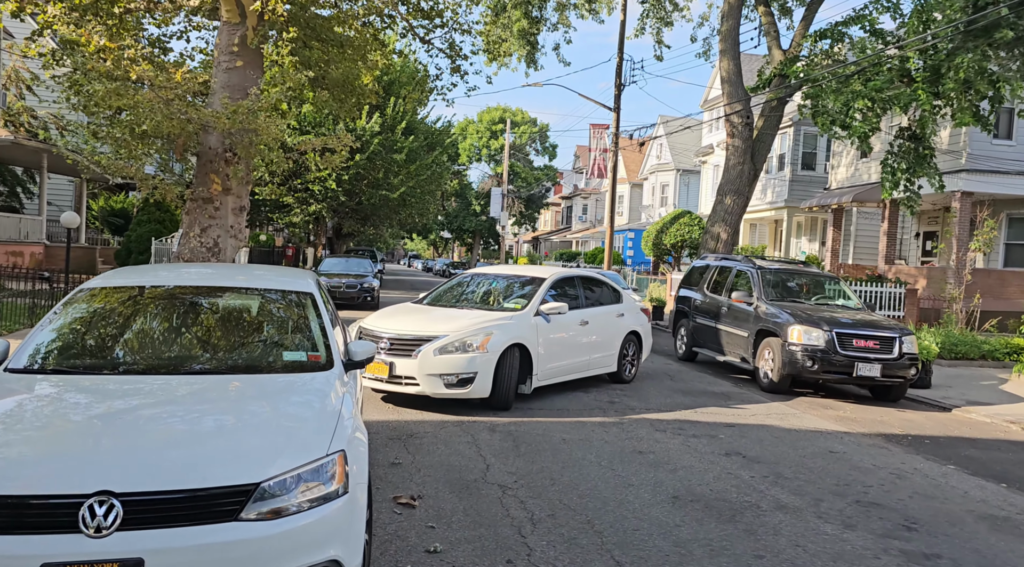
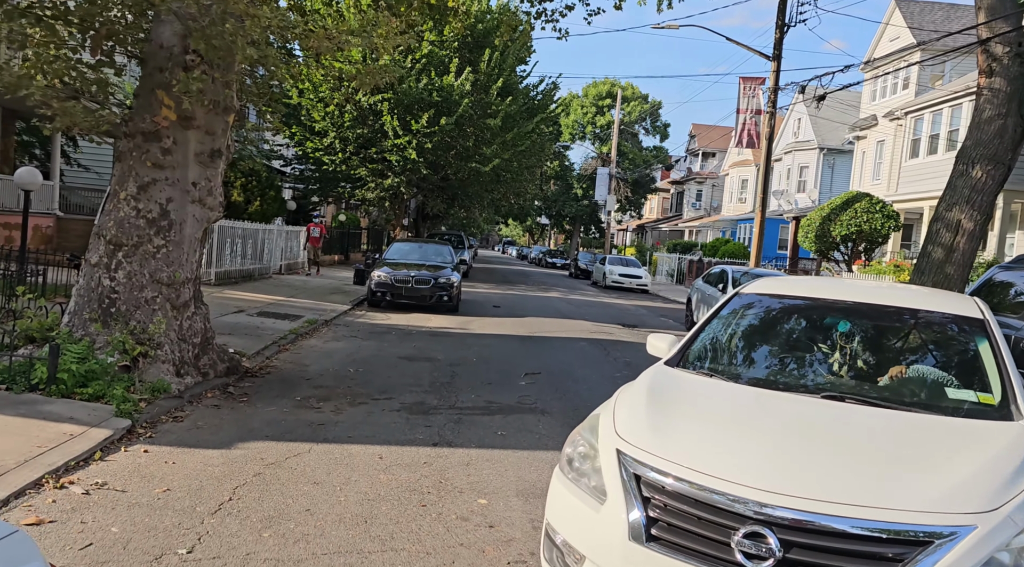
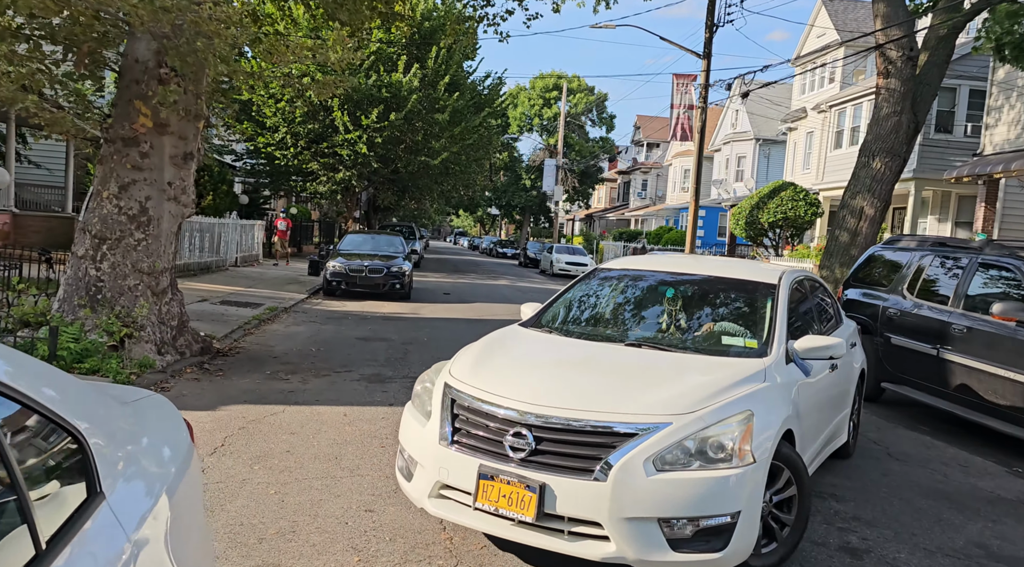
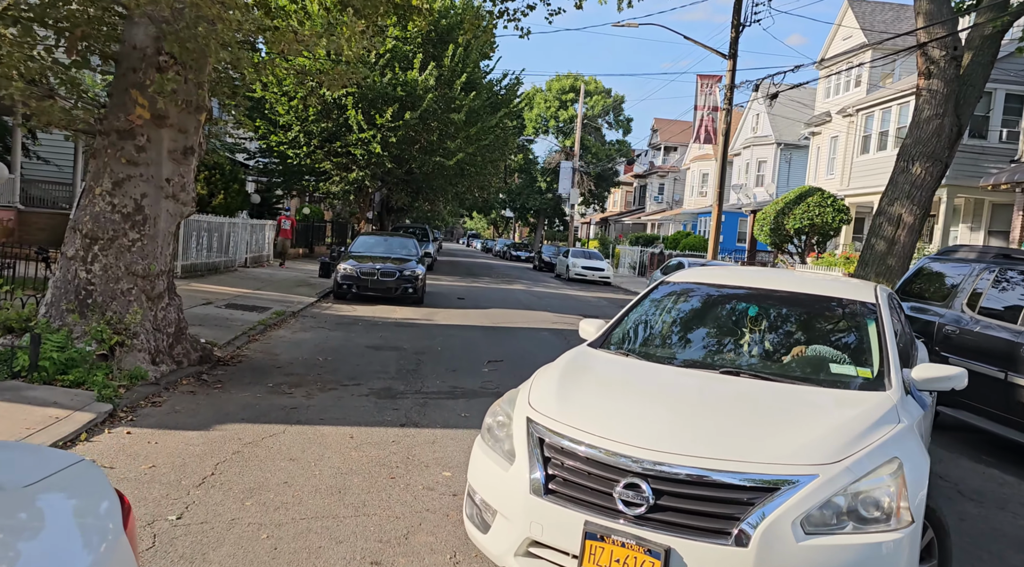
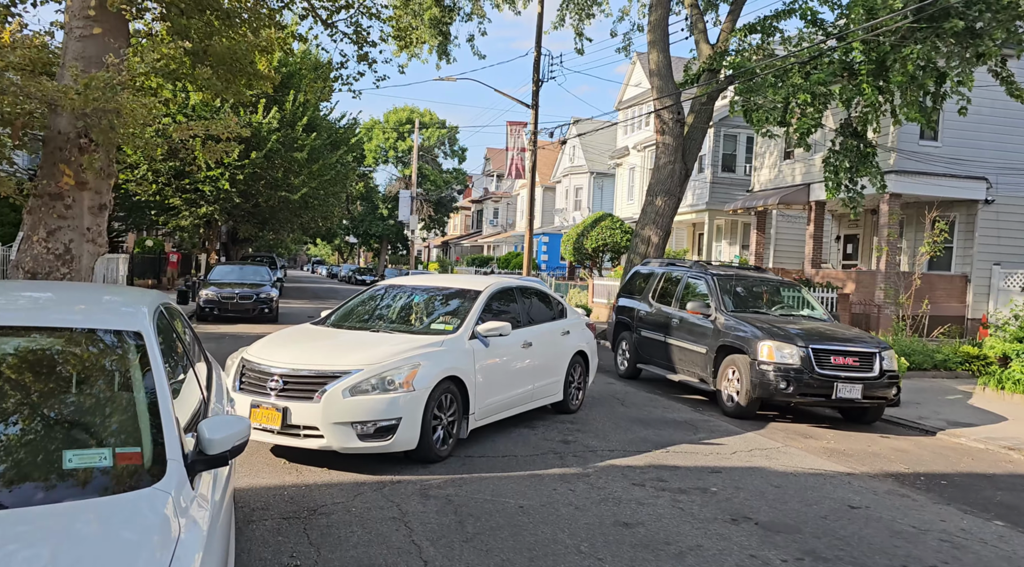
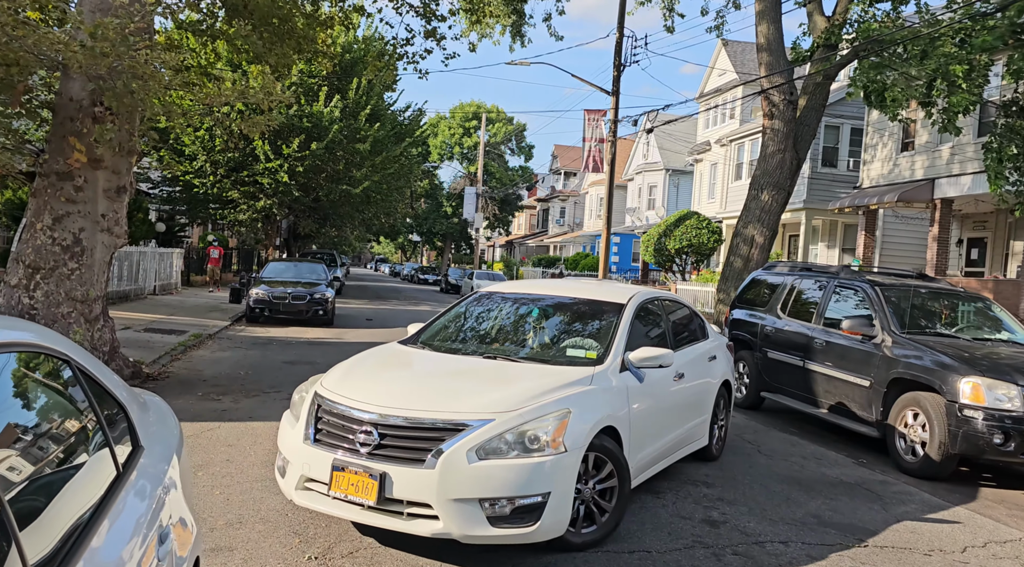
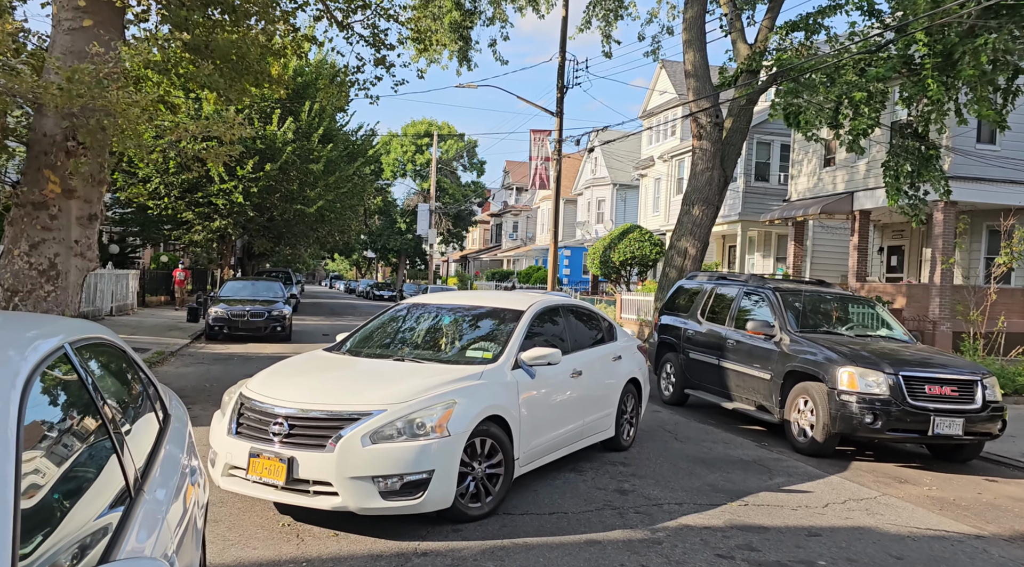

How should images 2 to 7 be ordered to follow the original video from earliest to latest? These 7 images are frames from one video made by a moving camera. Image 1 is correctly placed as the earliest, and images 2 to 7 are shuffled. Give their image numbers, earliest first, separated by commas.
5, 7, 6, 3, 4, 2
